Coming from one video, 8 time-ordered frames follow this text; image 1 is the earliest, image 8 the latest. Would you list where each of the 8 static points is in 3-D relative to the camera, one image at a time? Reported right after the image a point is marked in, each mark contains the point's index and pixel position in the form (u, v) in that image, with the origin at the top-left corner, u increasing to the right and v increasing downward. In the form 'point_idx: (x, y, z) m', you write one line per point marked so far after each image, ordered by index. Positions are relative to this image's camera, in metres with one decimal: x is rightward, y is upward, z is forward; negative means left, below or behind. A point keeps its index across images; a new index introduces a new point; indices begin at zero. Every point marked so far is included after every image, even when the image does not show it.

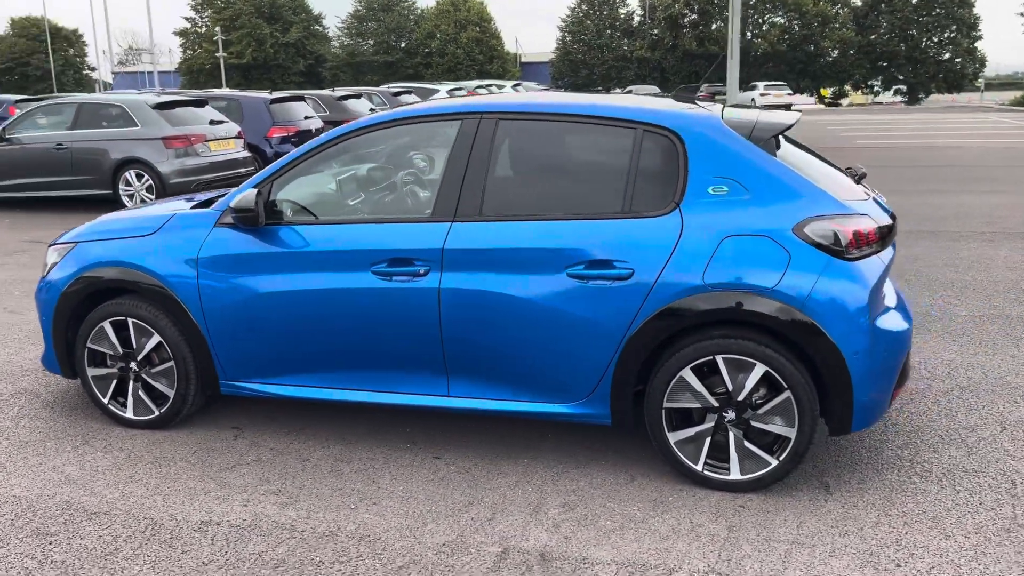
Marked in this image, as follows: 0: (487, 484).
0: (-0.1, -0.8, +3.3) m
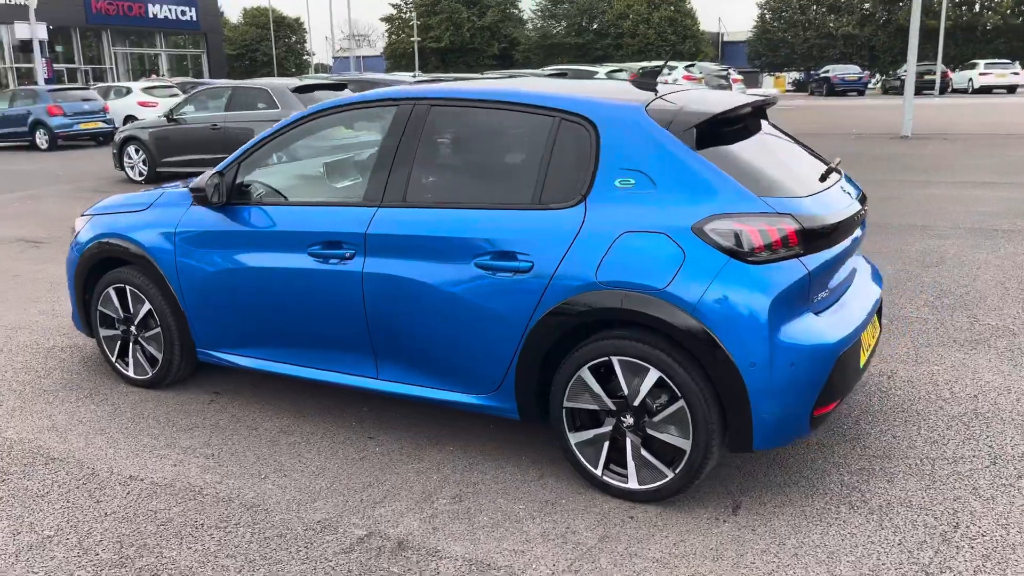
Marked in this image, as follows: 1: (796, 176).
0: (-0.4, -0.7, +3.3) m
1: (+1.1, +0.4, +3.2) m
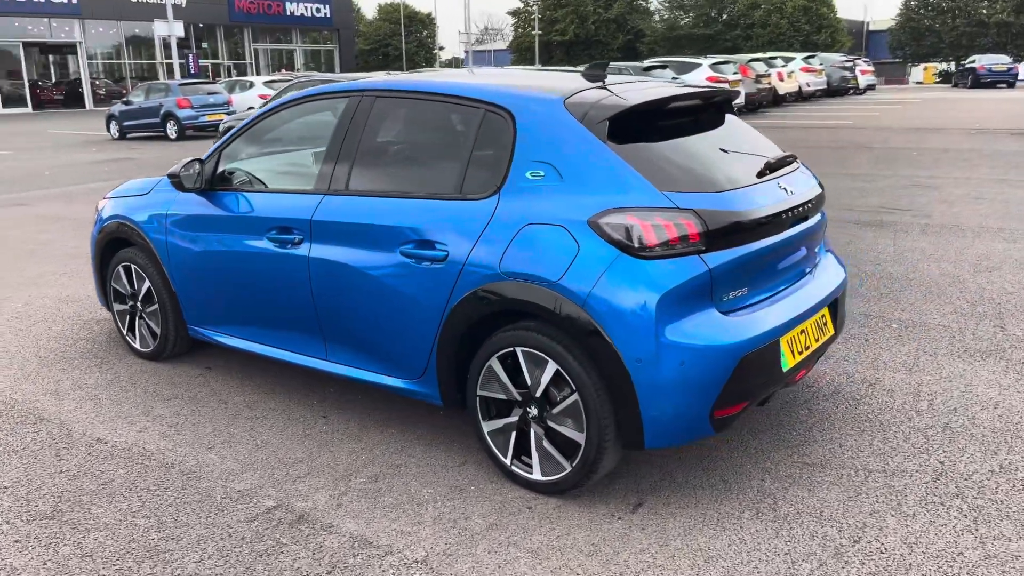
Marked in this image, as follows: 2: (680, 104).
0: (-0.7, -0.6, +3.4) m
1: (+0.8, +0.4, +3.1) m
2: (+0.6, +0.7, +3.2) m
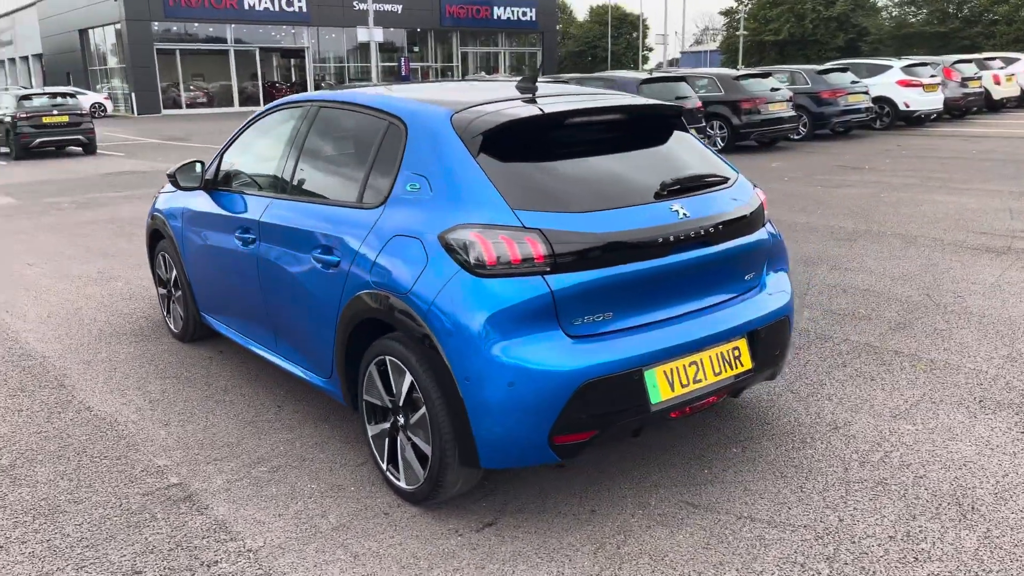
0: (-1.1, -0.6, +3.7) m
1: (+0.4, +0.4, +3.0) m
2: (+0.3, +0.6, +3.1) m
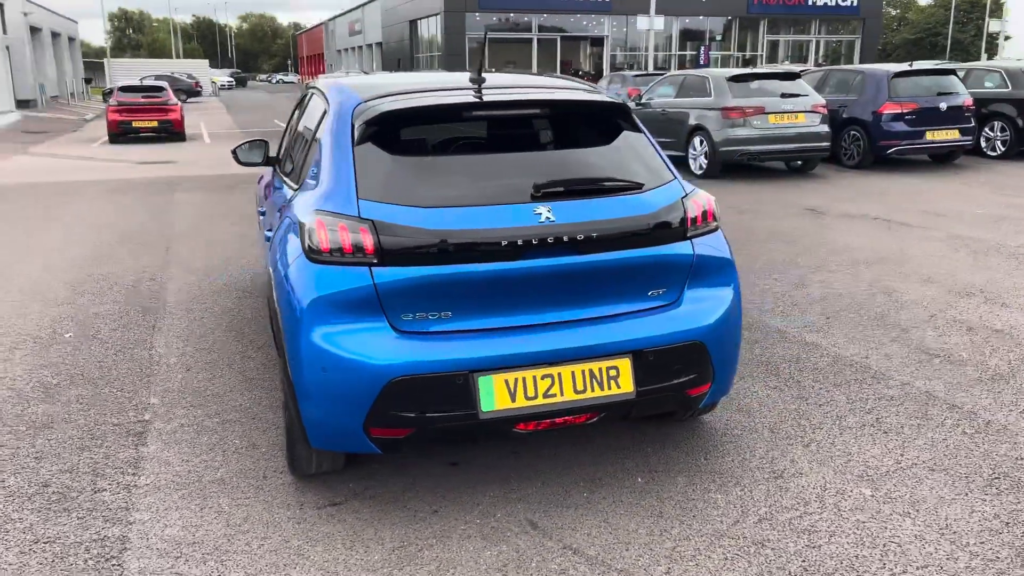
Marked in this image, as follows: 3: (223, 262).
0: (-1.3, -0.5, +4.0) m
1: (0.0, +0.4, +2.9) m
2: (-0.1, +0.6, +3.1) m
3: (-2.4, +0.2, +6.9) m
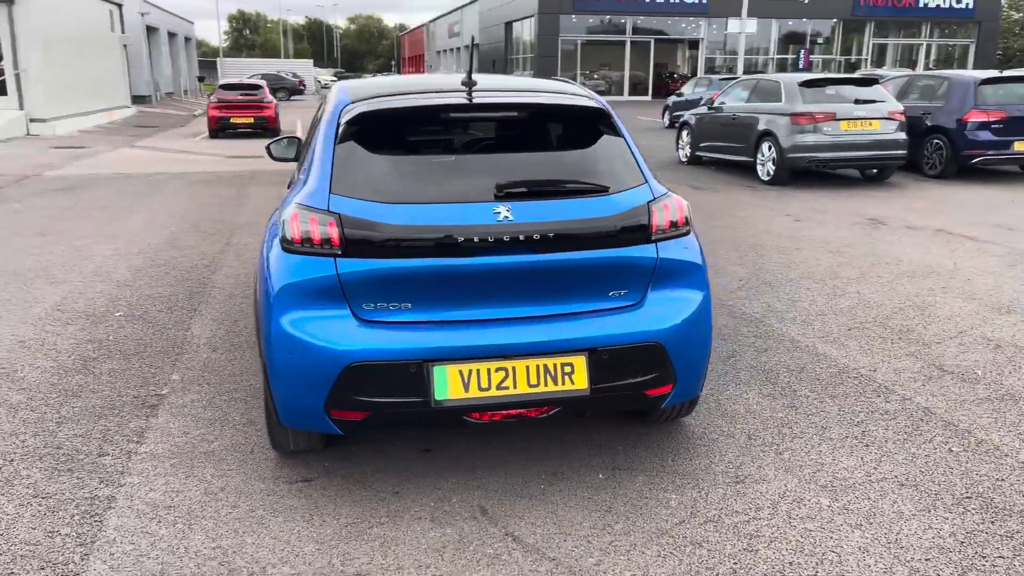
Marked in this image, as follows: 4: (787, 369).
0: (-1.3, -0.4, +4.3) m
1: (-0.2, +0.4, +3.0) m
2: (-0.2, +0.7, +3.2) m
3: (-2.0, +0.3, +7.3) m
4: (+1.4, -0.4, +4.3) m
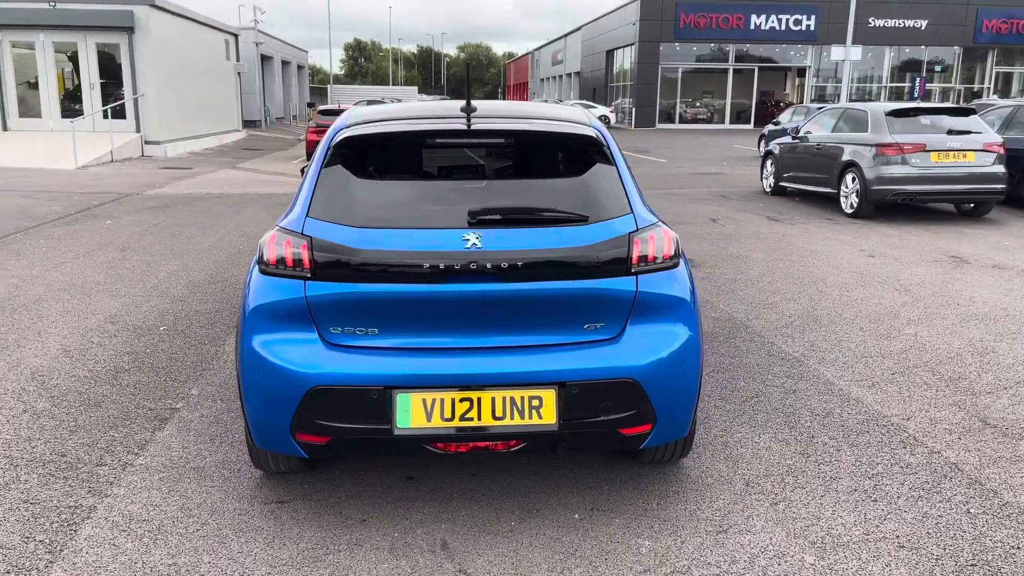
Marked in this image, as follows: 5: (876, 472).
0: (-1.2, -0.5, +4.4) m
1: (-0.2, +0.3, +3.0) m
2: (-0.2, +0.6, +3.2) m
3: (-1.6, +0.1, +7.4) m
4: (+1.4, -0.6, +4.0) m
5: (+1.5, -0.7, +3.4) m
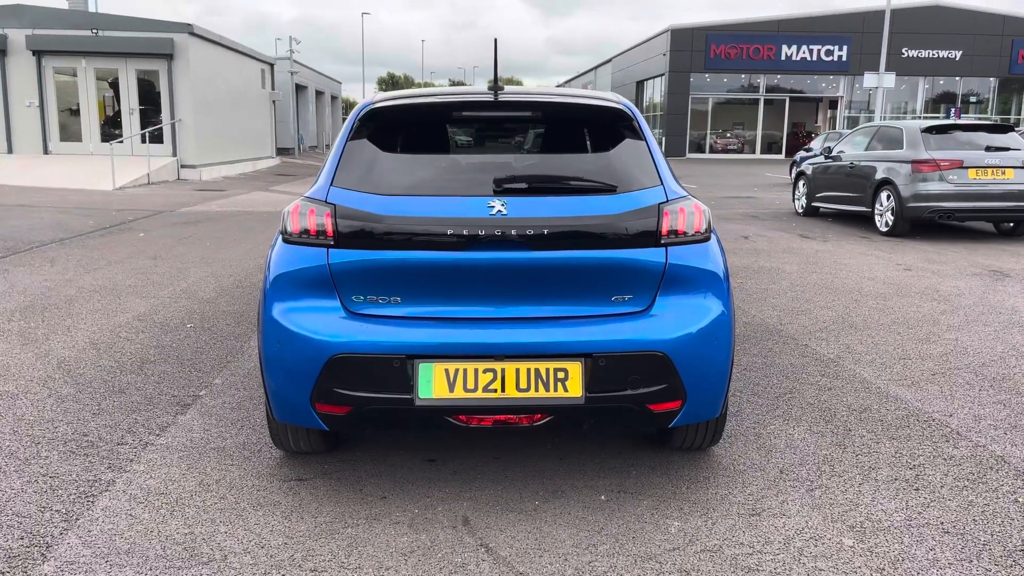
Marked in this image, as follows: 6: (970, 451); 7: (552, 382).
0: (-1.1, -0.5, +4.3) m
1: (-0.1, +0.4, +2.9) m
2: (-0.1, +0.6, +3.1) m
3: (-1.4, +0.1, +7.4) m
4: (+1.6, -0.6, +3.9) m
5: (+1.6, -0.7, +3.3) m
6: (+1.8, -0.7, +3.4) m
7: (+0.1, -0.3, +2.7) m
